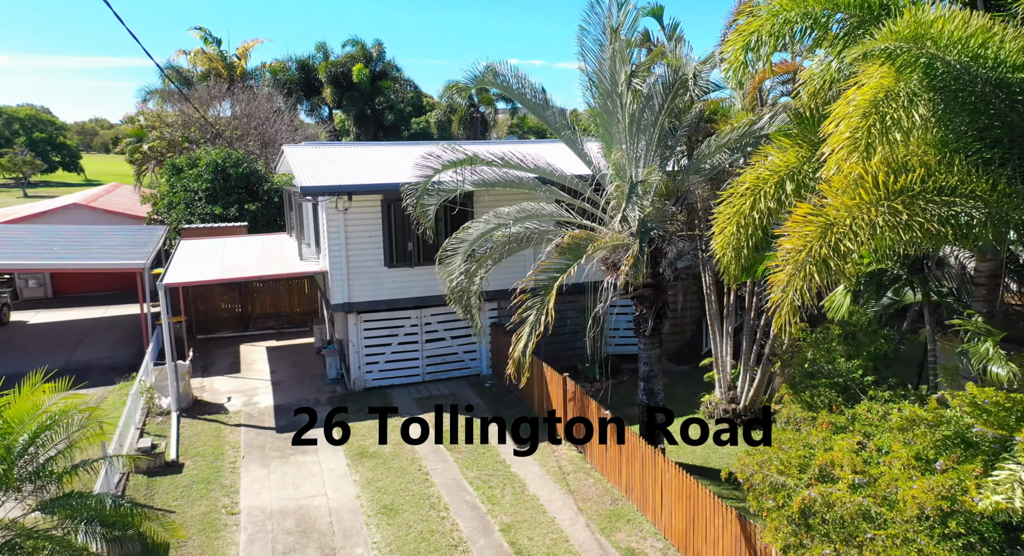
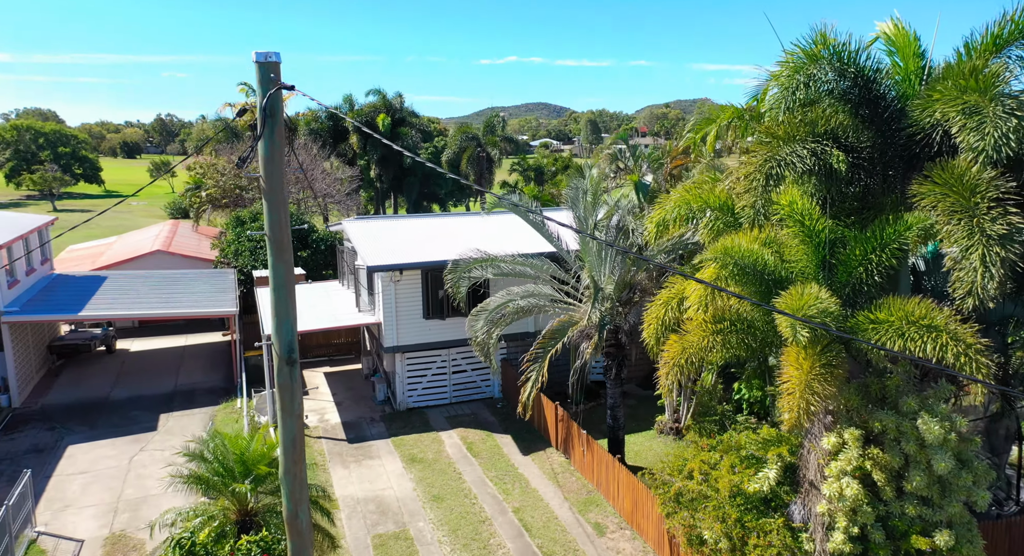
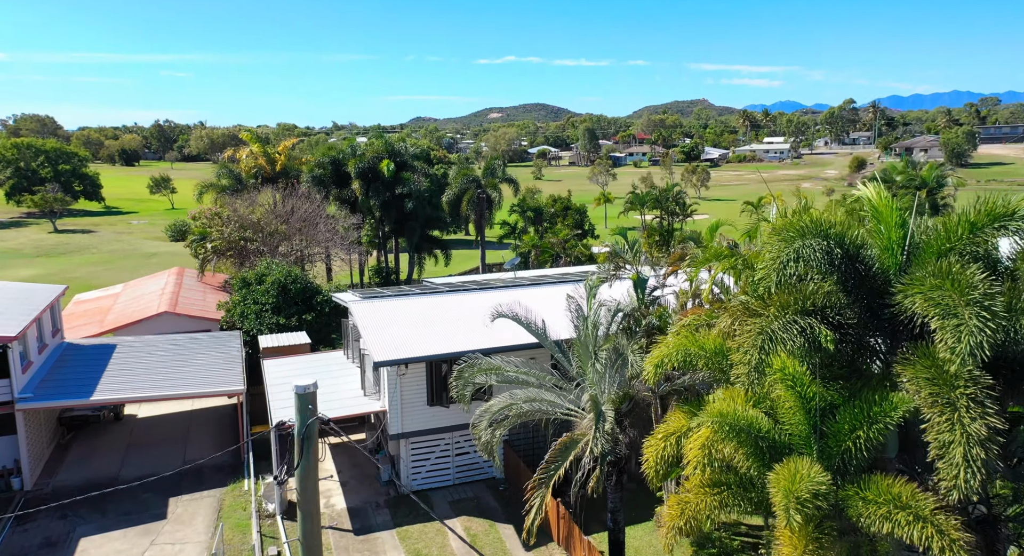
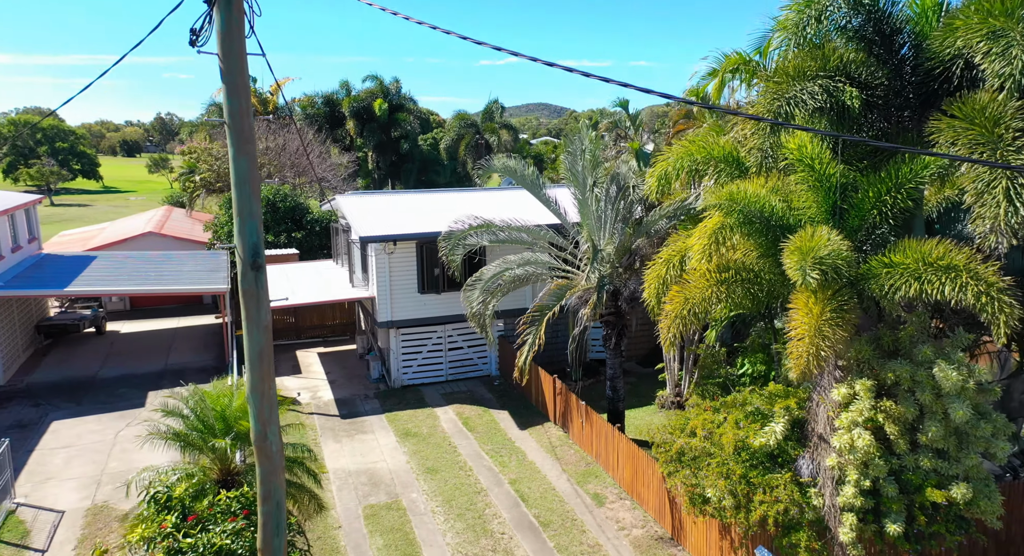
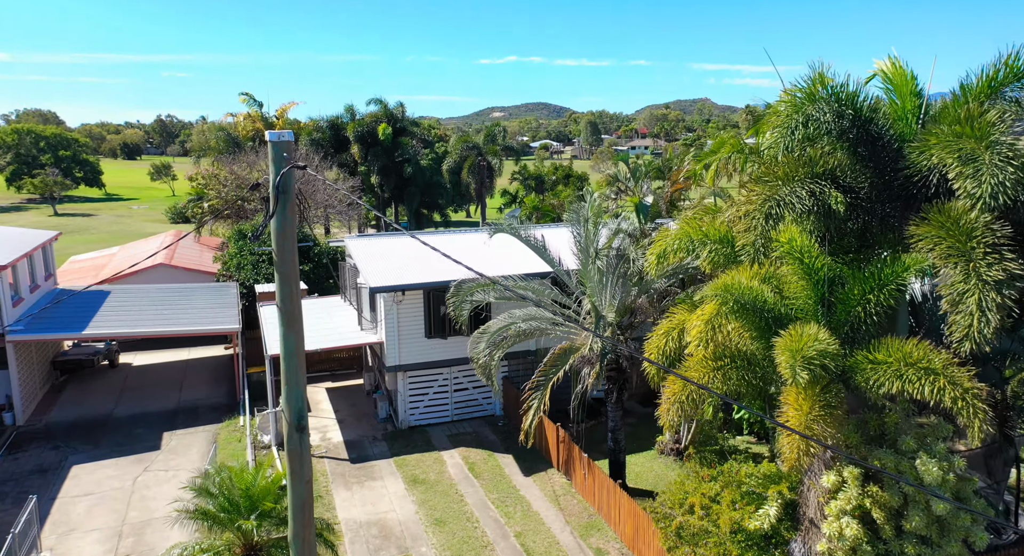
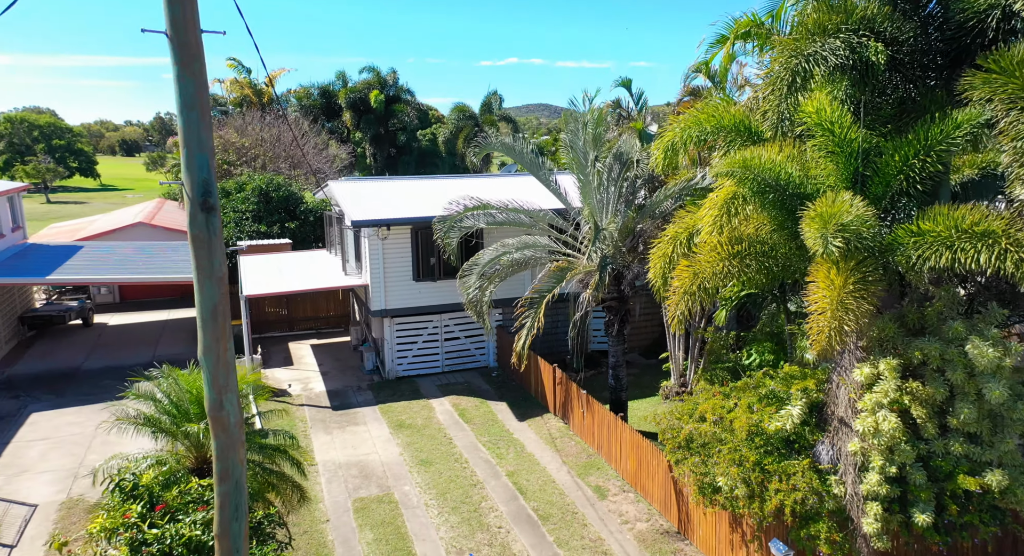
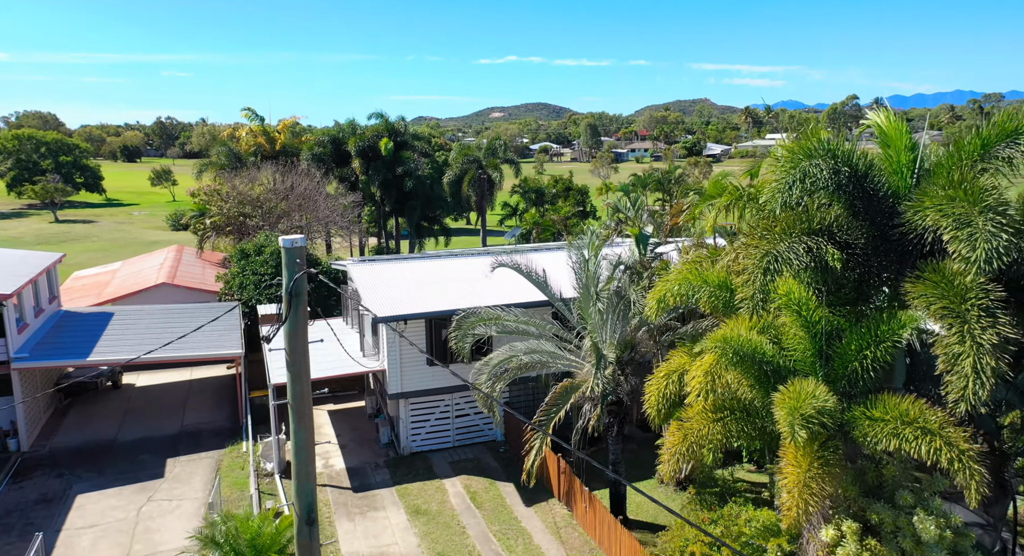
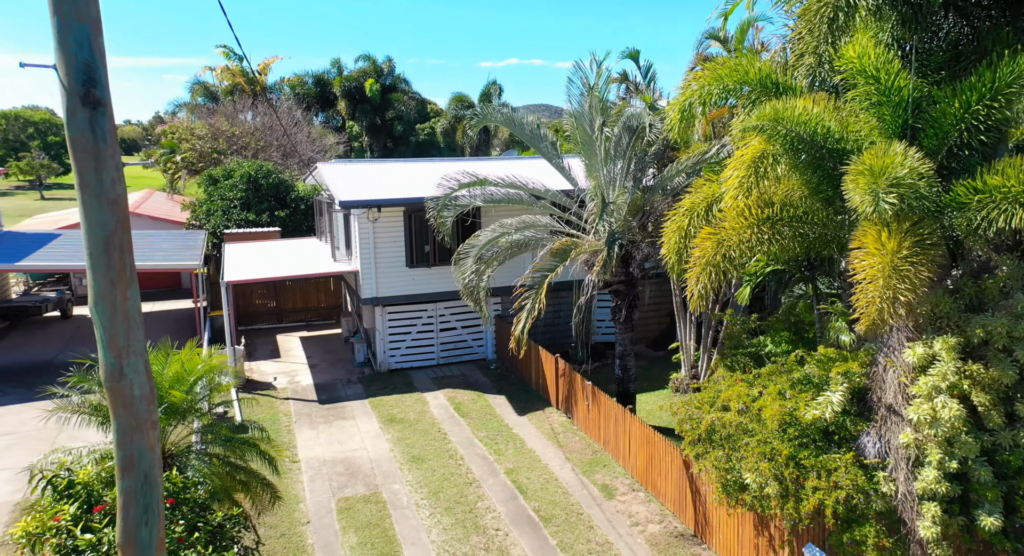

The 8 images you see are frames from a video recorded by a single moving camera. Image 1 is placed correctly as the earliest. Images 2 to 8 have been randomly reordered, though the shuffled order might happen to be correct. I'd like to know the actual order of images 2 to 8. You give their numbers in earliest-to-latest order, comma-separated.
8, 6, 4, 2, 5, 7, 3
